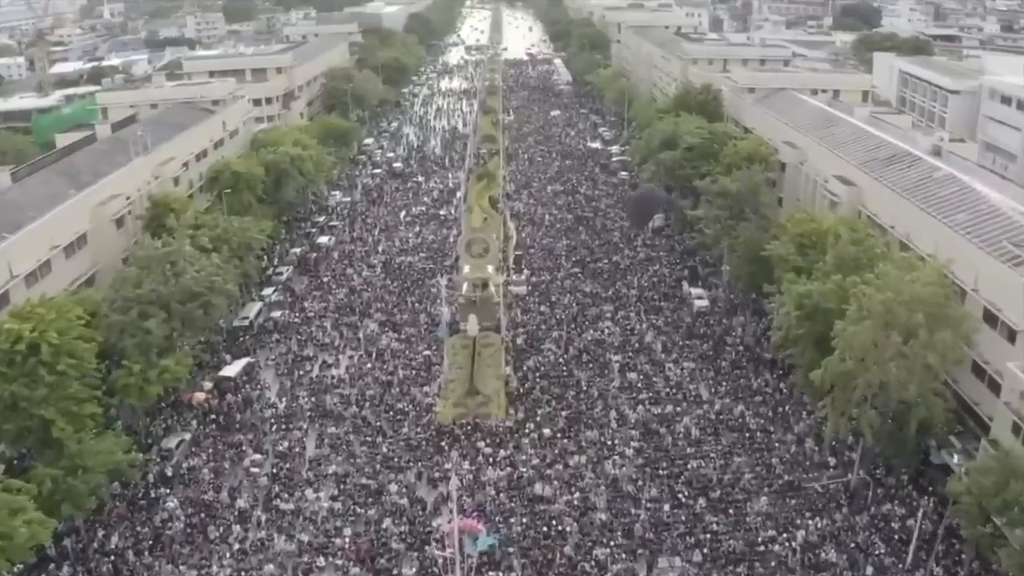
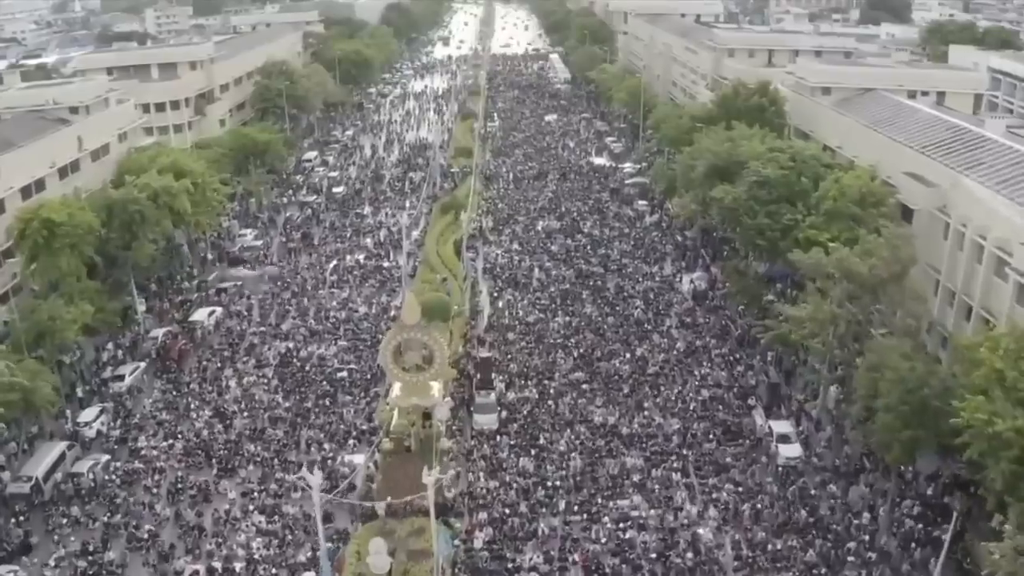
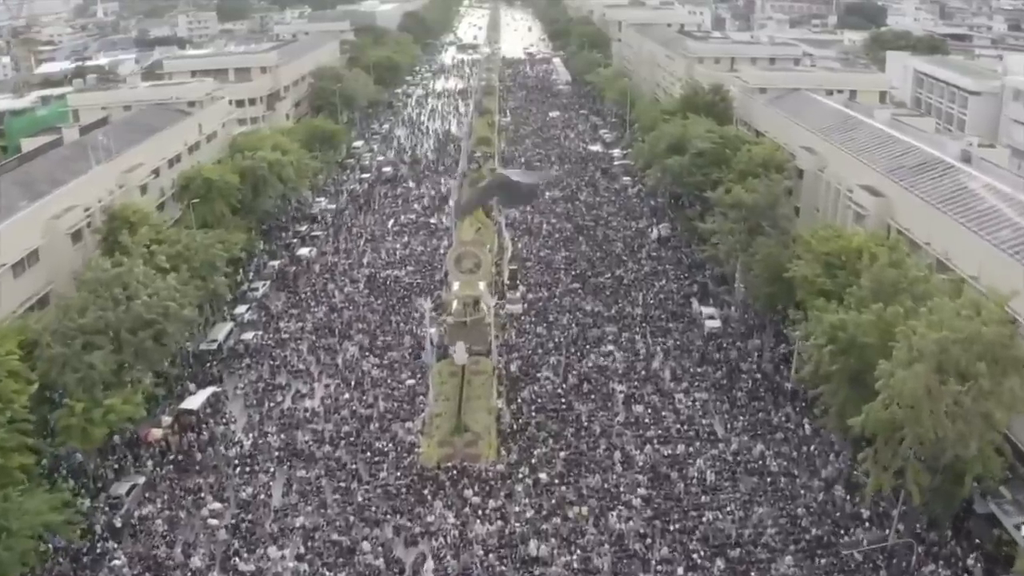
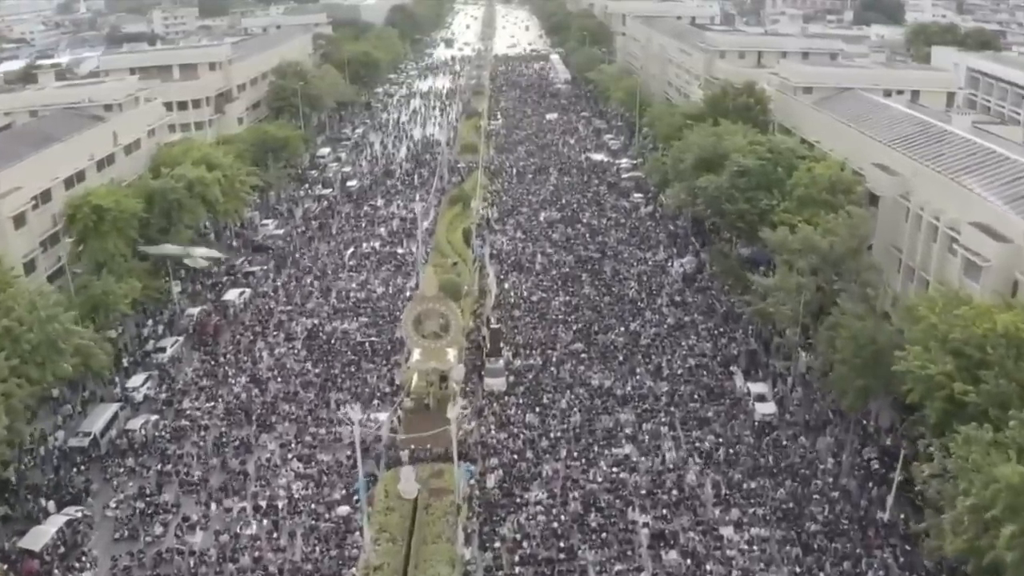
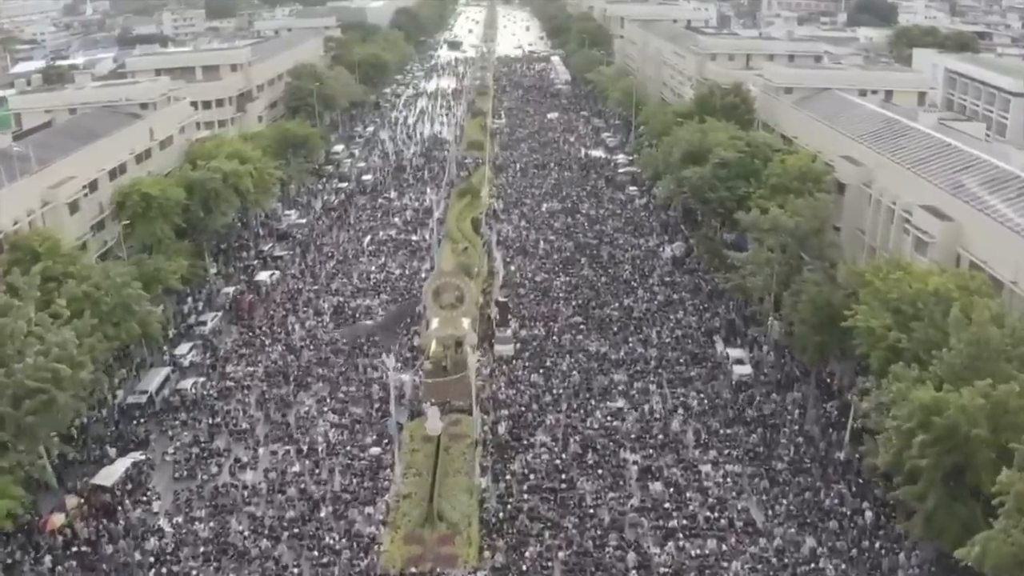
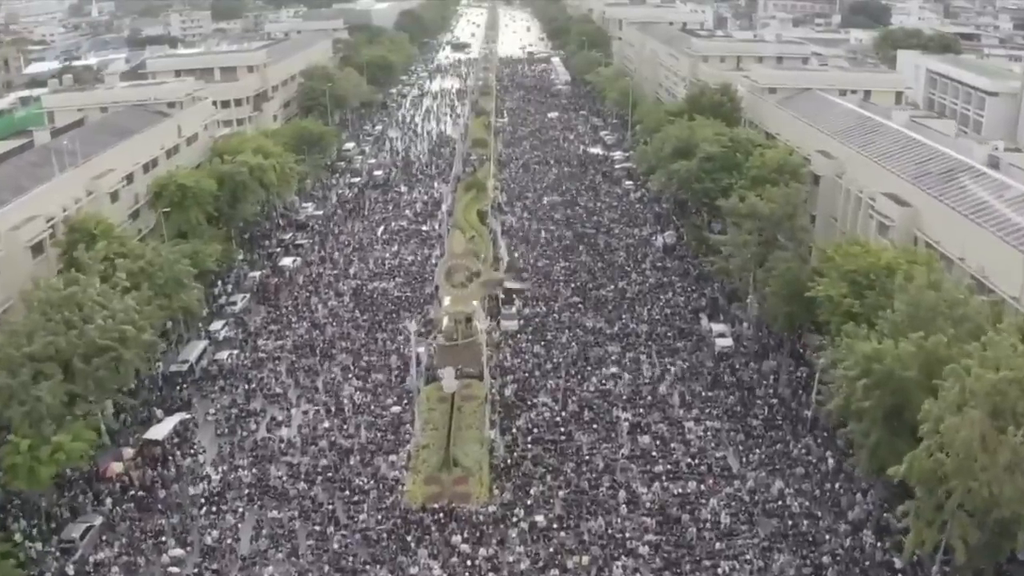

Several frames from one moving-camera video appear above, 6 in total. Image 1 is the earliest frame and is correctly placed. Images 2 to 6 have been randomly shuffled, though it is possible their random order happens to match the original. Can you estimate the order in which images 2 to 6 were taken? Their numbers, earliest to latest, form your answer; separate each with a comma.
3, 6, 5, 4, 2
